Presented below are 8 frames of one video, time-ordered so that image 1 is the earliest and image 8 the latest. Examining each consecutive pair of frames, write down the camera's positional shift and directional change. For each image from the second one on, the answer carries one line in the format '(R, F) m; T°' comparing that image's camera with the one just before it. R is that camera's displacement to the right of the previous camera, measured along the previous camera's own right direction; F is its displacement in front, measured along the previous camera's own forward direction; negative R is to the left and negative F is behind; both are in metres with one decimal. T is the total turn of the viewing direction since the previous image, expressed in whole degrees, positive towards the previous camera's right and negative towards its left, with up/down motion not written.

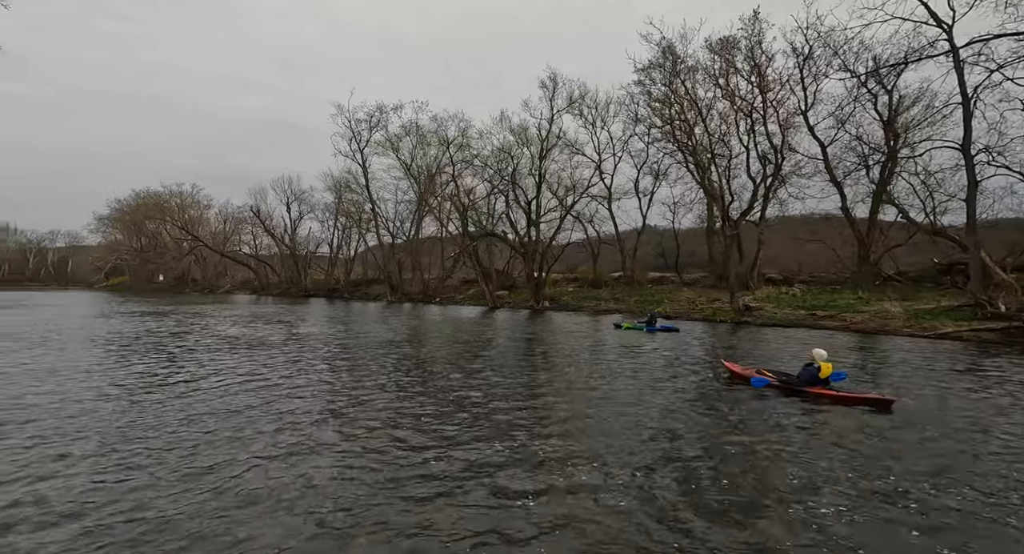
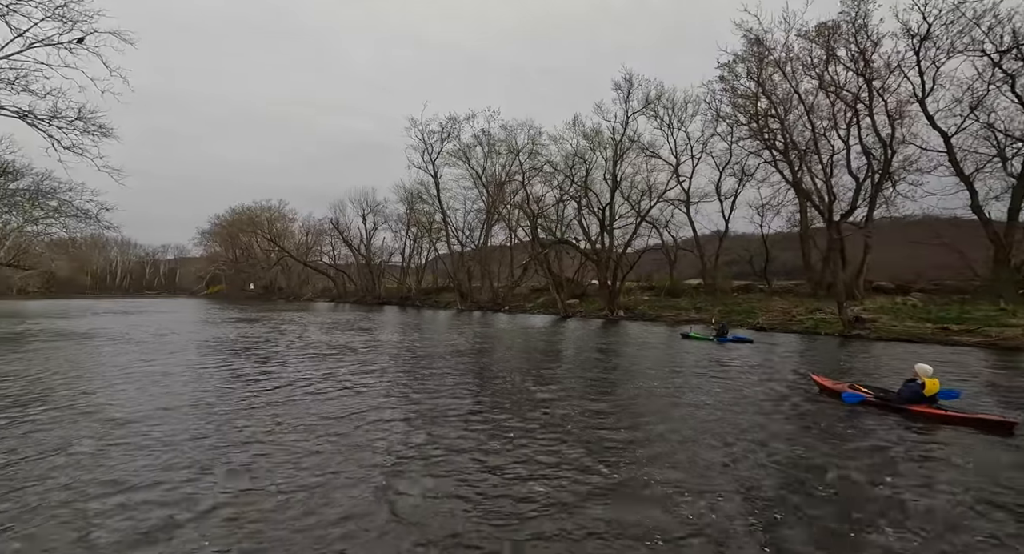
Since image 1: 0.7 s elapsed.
(-0.2, +0.4) m; -7°
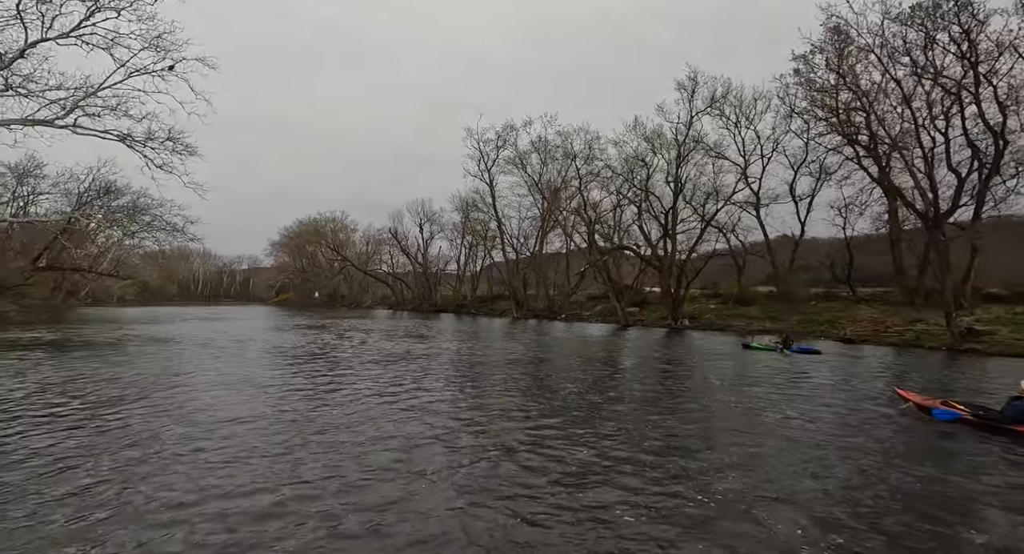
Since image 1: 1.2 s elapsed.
(-0.1, +0.4) m; -6°
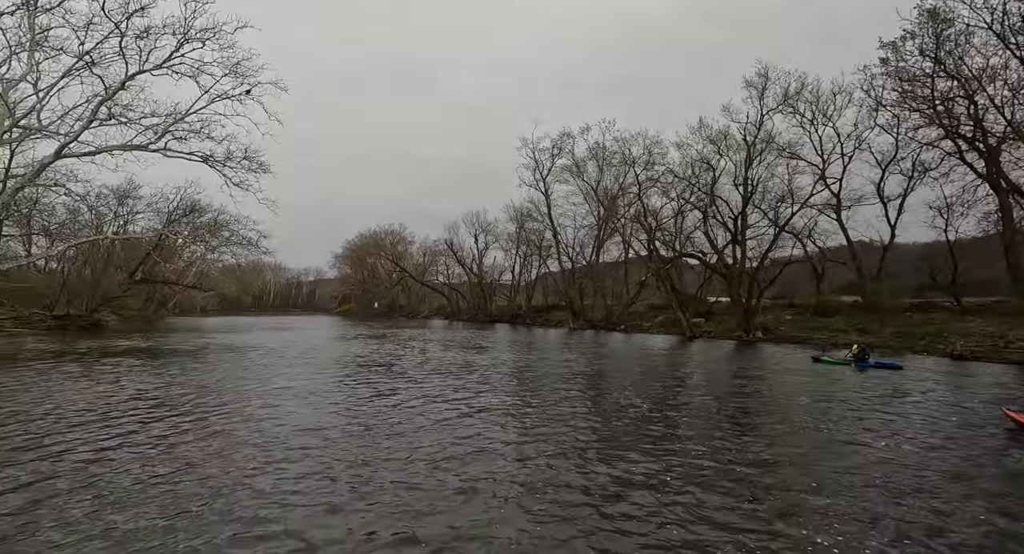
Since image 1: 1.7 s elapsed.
(-0.1, +0.5) m; -6°
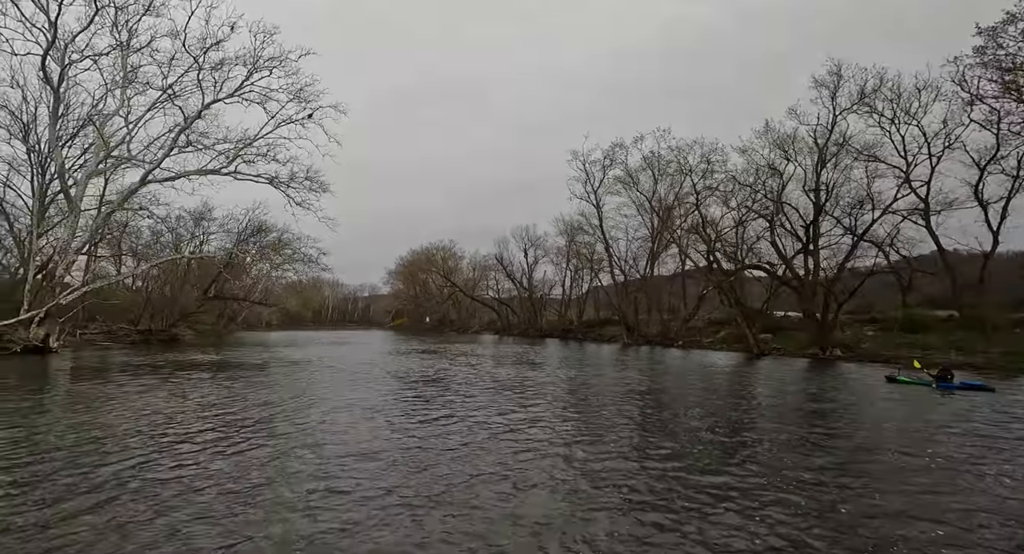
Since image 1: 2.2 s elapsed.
(-0.1, +0.6) m; -5°
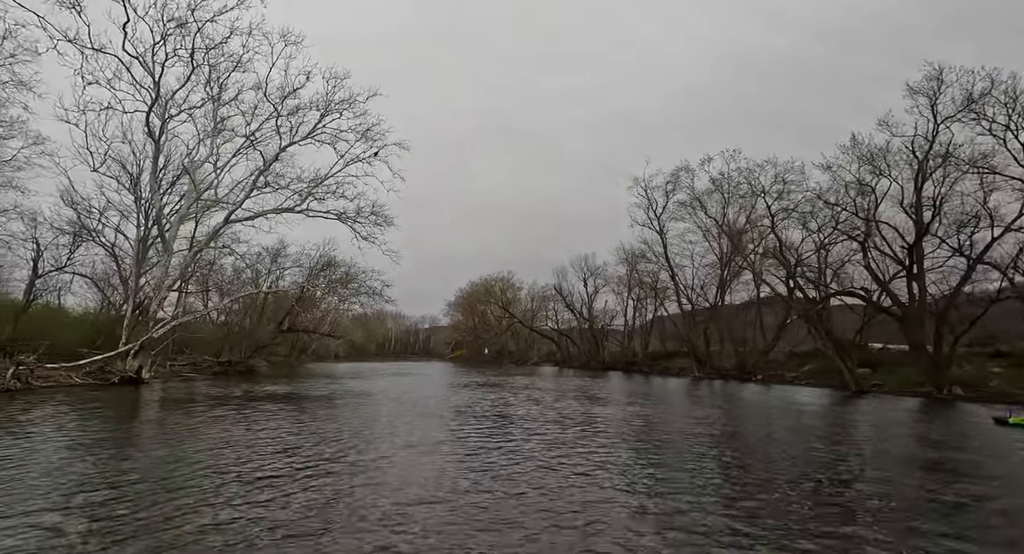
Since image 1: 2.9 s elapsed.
(-0.2, +0.9) m; -6°
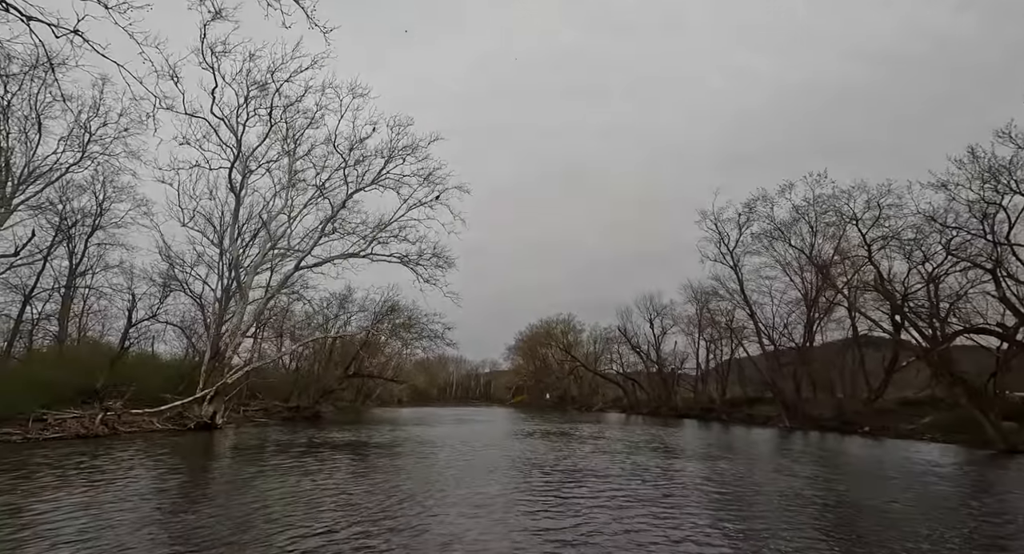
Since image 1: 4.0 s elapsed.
(-0.2, +1.4) m; -6°
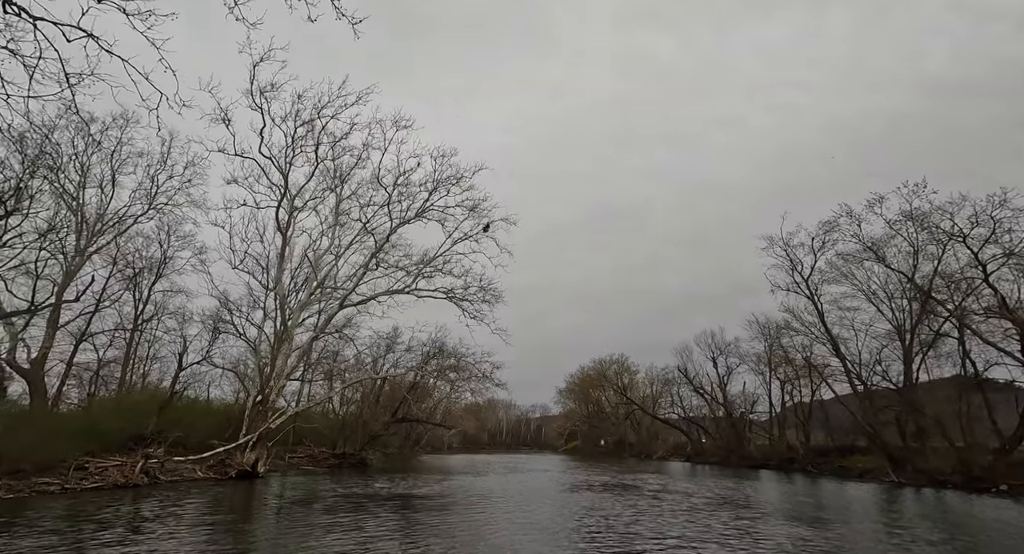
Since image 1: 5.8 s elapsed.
(-0.2, +2.0) m; -5°
